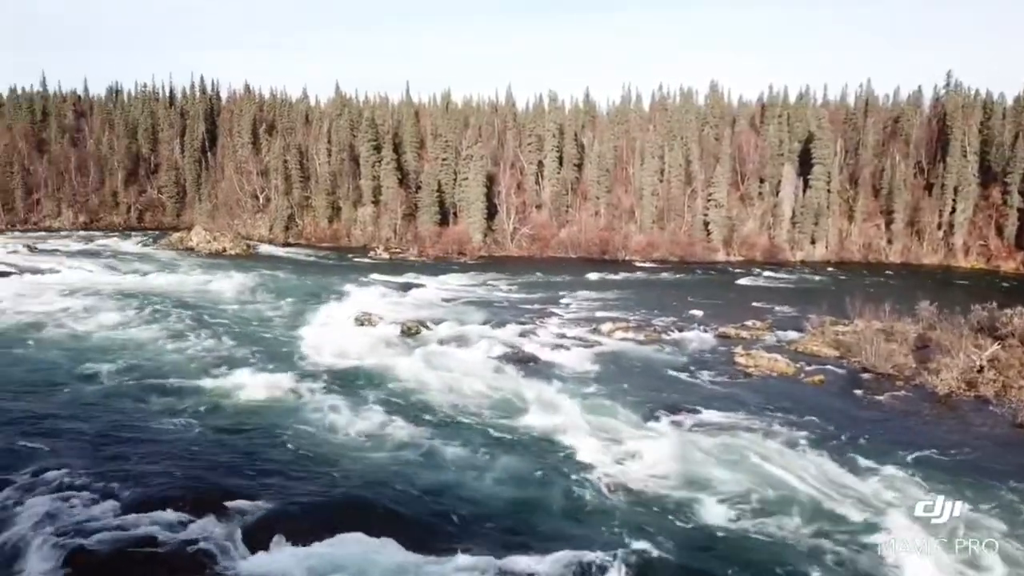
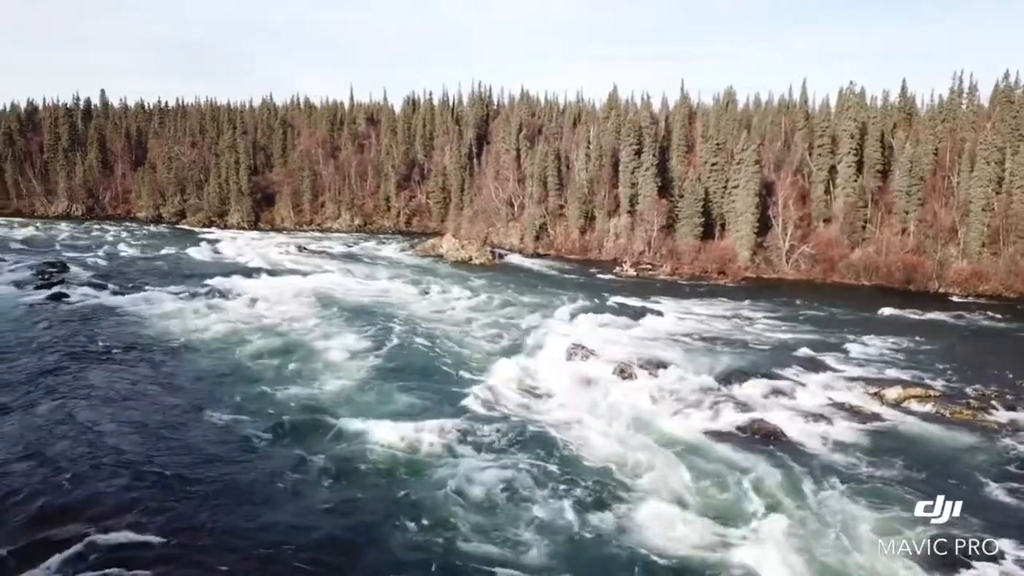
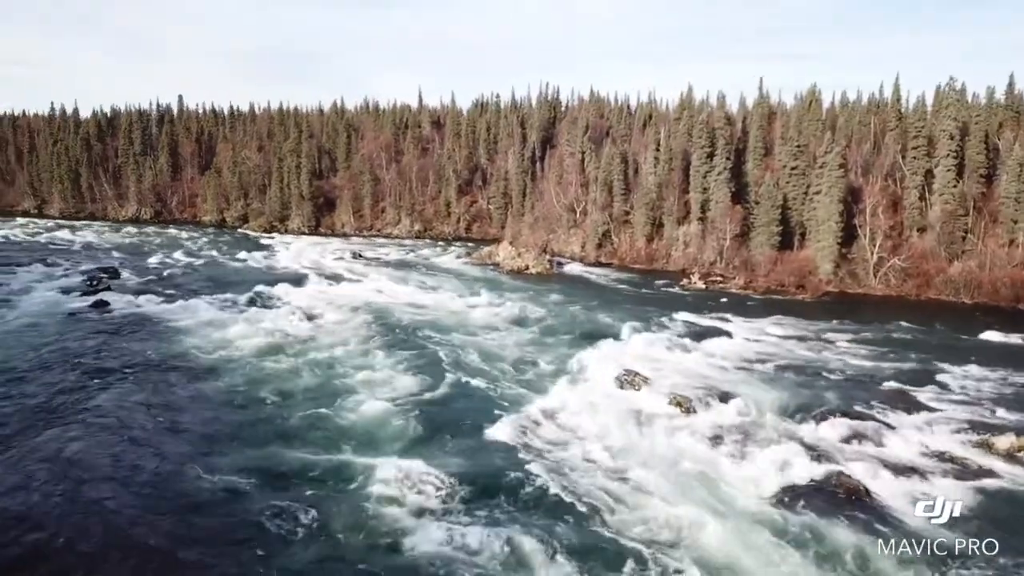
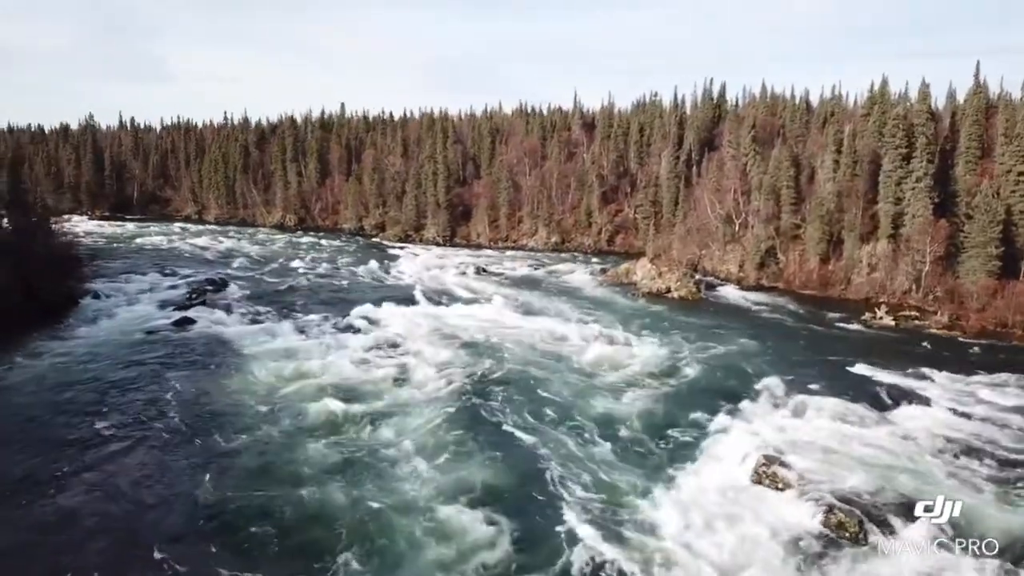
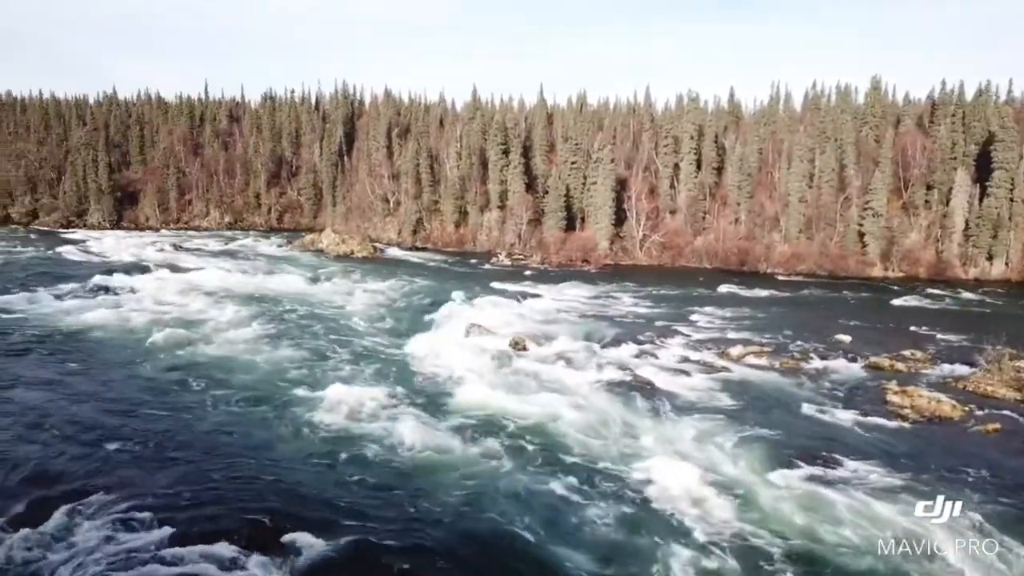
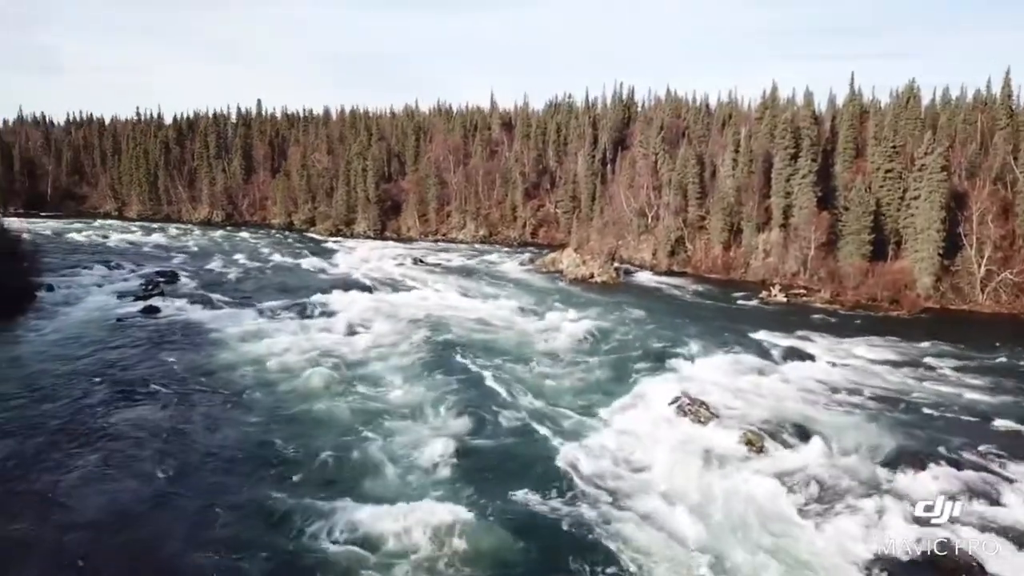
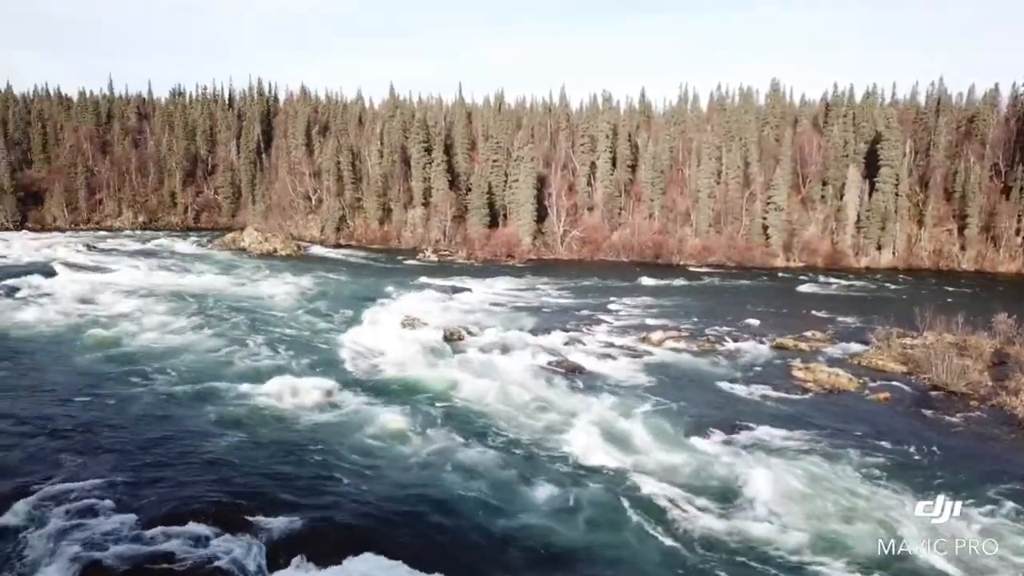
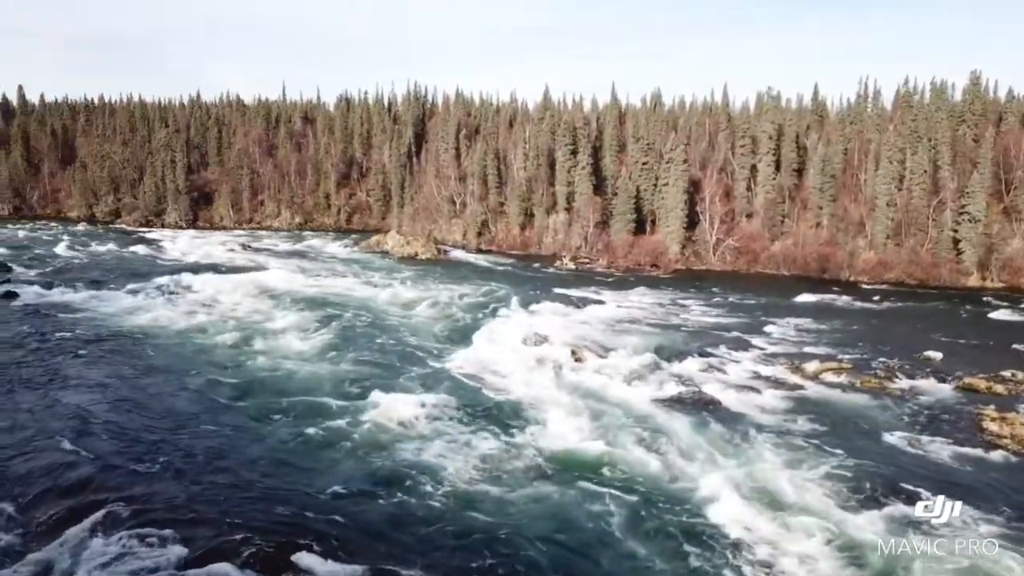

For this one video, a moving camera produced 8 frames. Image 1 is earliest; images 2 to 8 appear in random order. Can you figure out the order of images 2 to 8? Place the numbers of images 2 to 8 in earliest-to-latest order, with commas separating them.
7, 5, 8, 2, 3, 6, 4
